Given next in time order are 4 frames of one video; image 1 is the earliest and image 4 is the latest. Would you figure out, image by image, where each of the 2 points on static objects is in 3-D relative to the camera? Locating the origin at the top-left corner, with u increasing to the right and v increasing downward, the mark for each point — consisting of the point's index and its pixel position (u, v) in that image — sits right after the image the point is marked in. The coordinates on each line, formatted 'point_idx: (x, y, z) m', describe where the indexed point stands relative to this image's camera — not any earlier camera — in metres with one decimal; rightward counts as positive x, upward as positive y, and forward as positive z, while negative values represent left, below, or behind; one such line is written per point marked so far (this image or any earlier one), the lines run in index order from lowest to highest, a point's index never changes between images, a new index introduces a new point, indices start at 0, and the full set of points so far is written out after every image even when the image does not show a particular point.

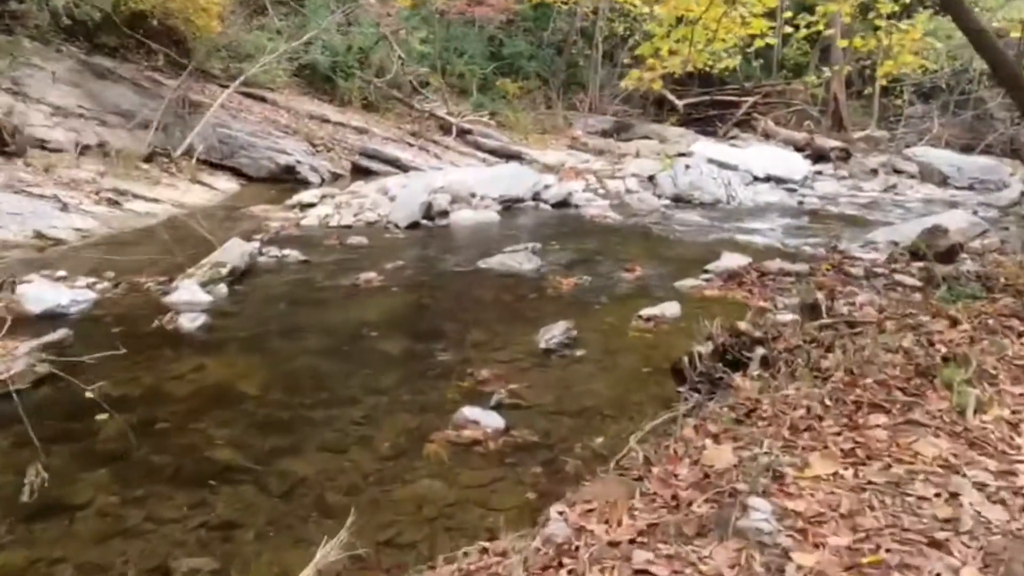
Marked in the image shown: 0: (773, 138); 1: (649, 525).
0: (+6.8, +3.9, +19.8) m
1: (+0.5, -0.8, +2.7) m
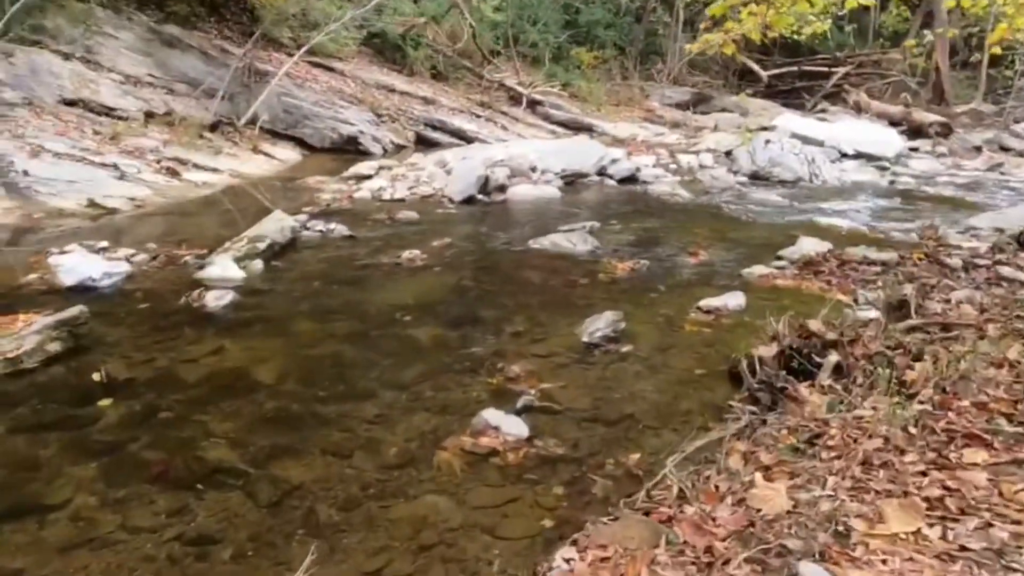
0: (+8.5, +4.3, +18.4) m
1: (+0.4, -0.8, +2.1) m
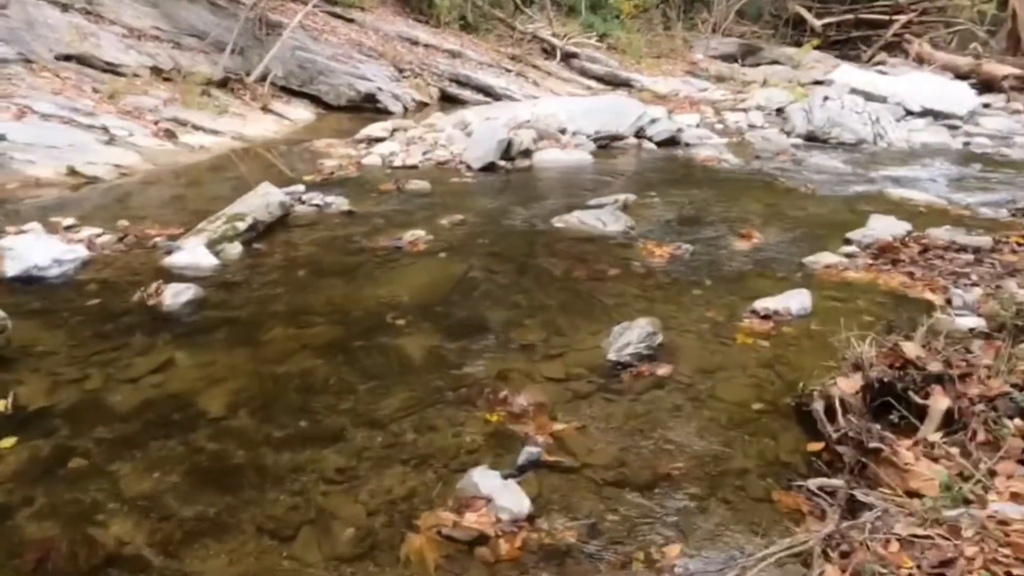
0: (+9.2, +4.9, +16.7) m
1: (+0.4, -1.0, +1.2) m
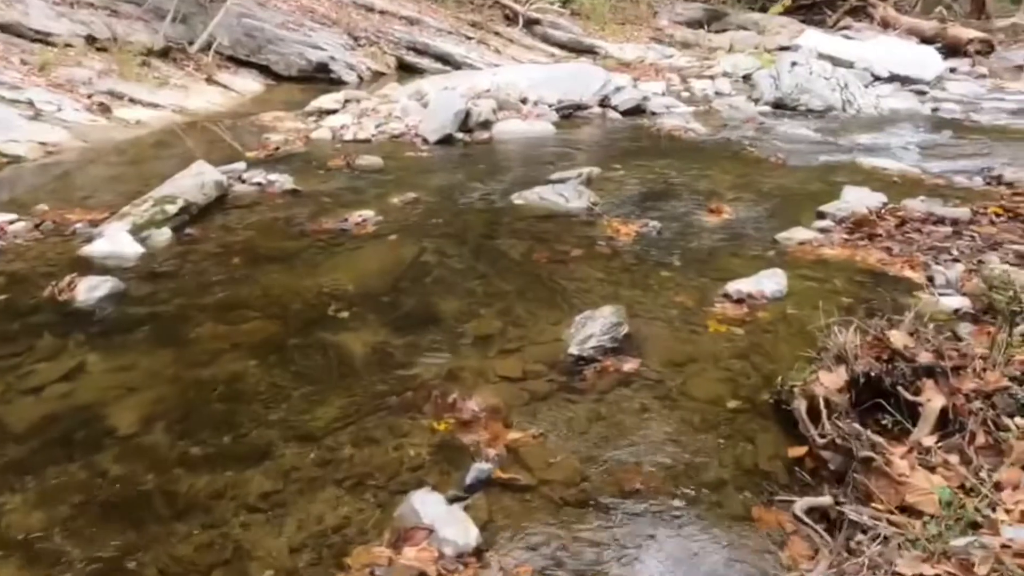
0: (+8.3, +5.7, +16.5) m
1: (+0.3, -1.1, +0.9) m
